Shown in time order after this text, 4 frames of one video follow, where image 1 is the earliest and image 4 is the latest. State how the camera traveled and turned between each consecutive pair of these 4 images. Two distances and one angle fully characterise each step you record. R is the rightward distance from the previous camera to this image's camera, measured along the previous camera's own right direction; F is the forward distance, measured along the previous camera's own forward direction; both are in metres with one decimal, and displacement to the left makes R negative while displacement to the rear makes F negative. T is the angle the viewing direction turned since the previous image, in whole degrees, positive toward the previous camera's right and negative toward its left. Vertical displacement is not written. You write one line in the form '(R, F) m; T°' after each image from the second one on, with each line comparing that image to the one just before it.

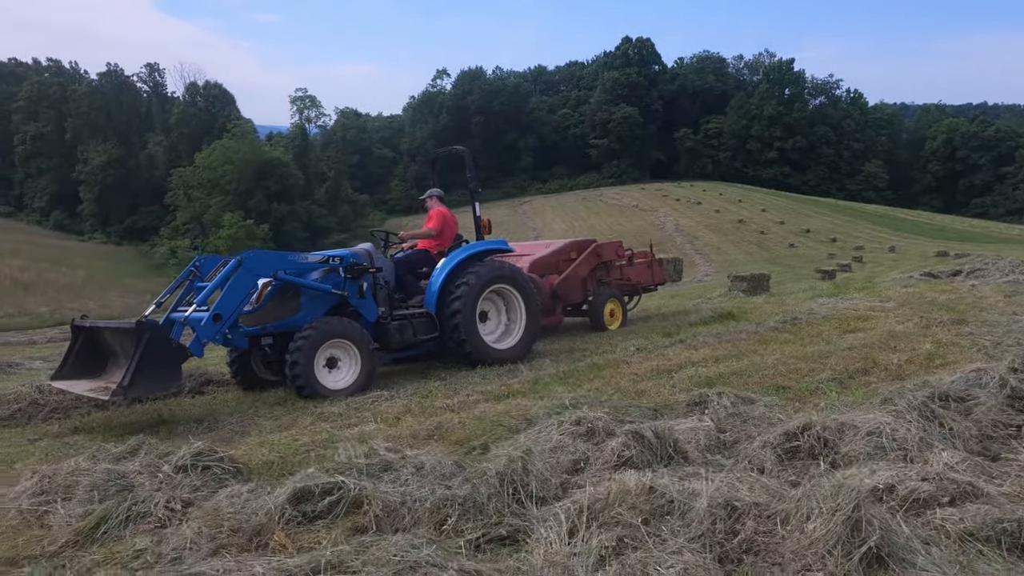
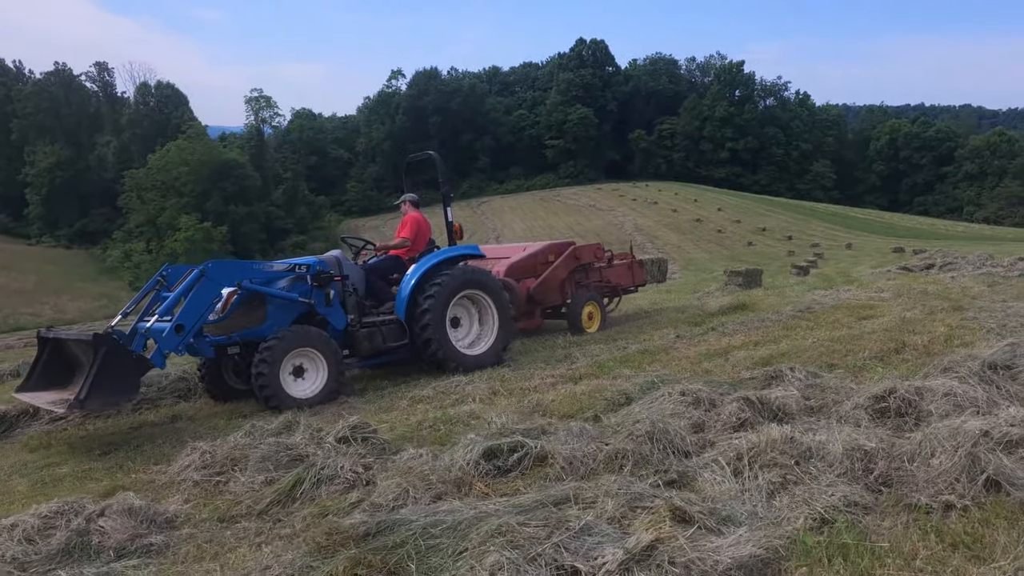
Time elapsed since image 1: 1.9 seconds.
(-0.9, -0.6) m; +3°
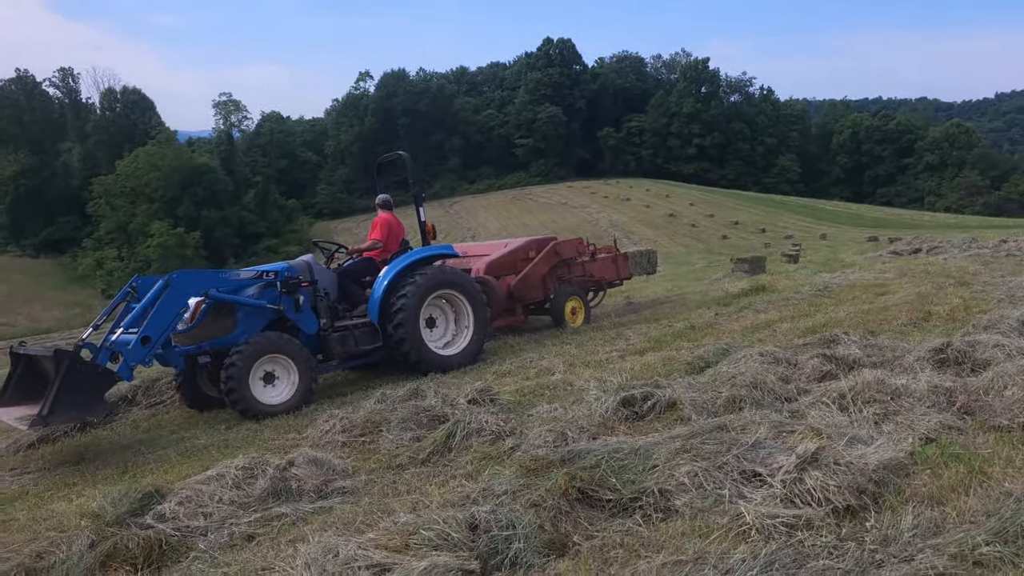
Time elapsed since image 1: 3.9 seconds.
(-0.9, -0.6) m; +2°
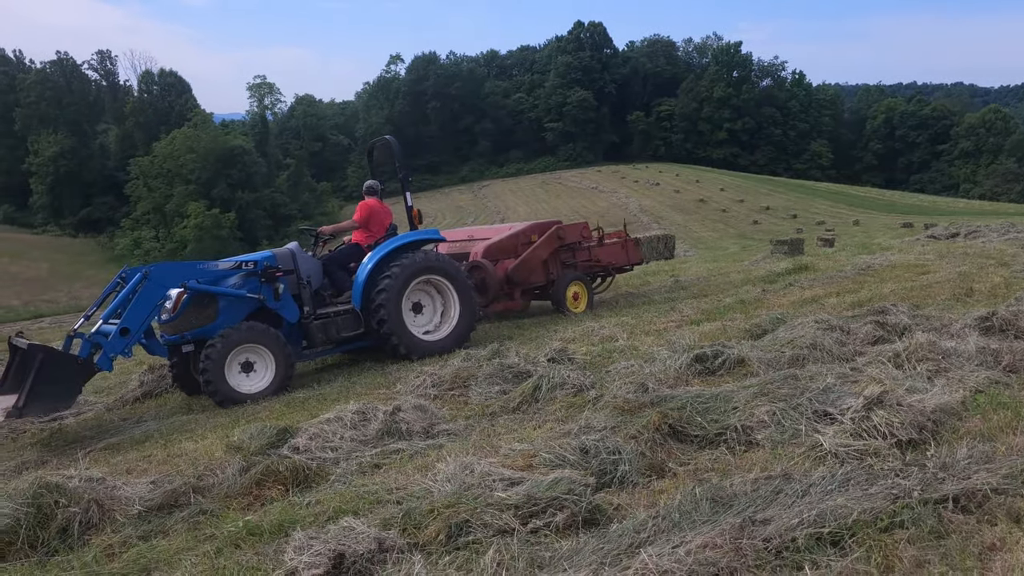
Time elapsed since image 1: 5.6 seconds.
(-0.4, -0.5) m; -2°
